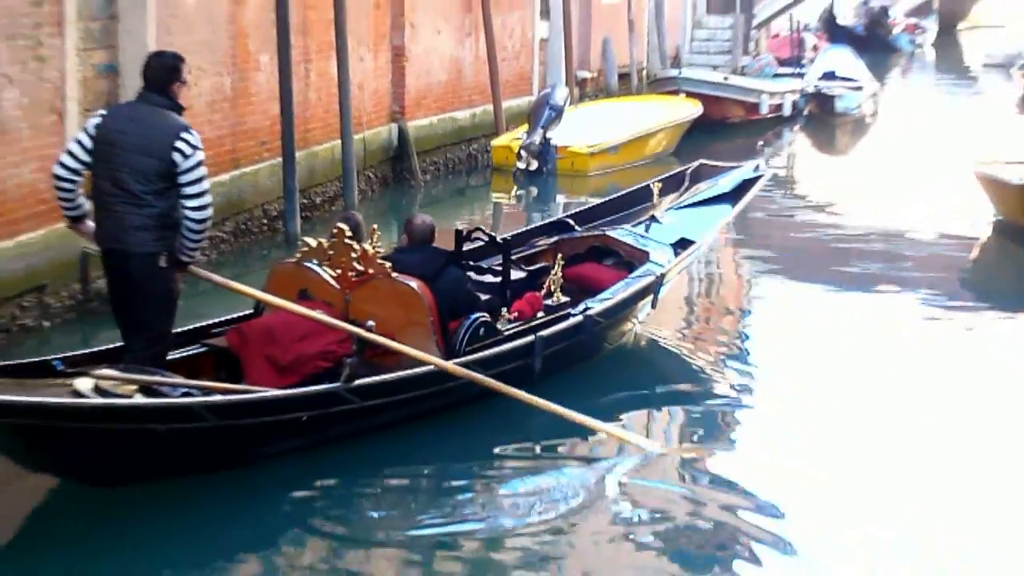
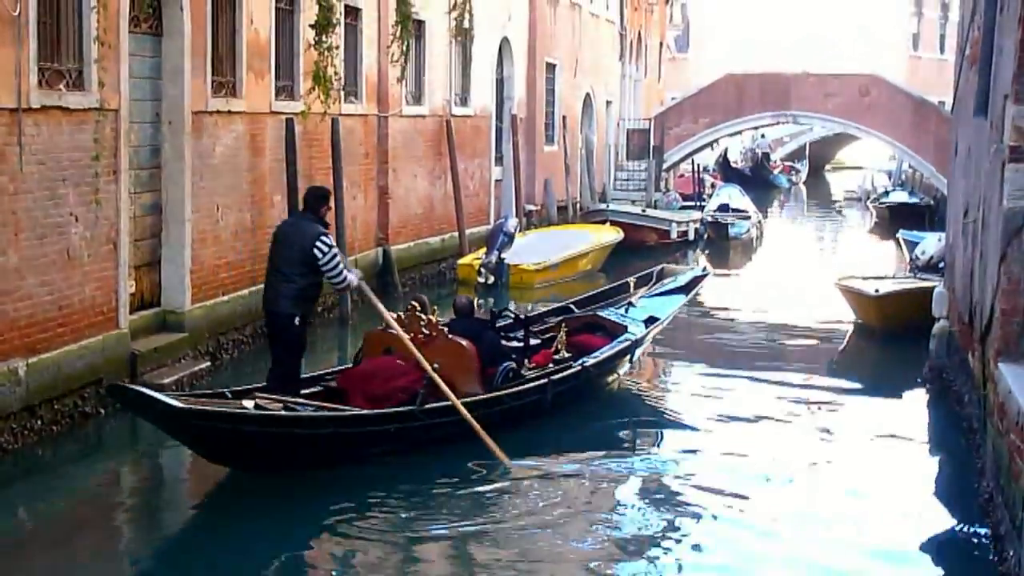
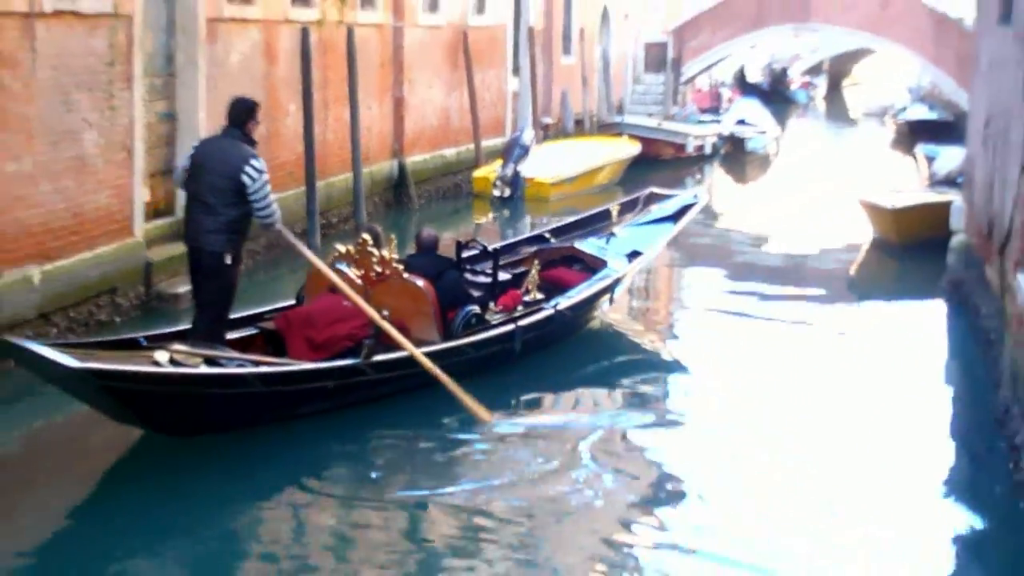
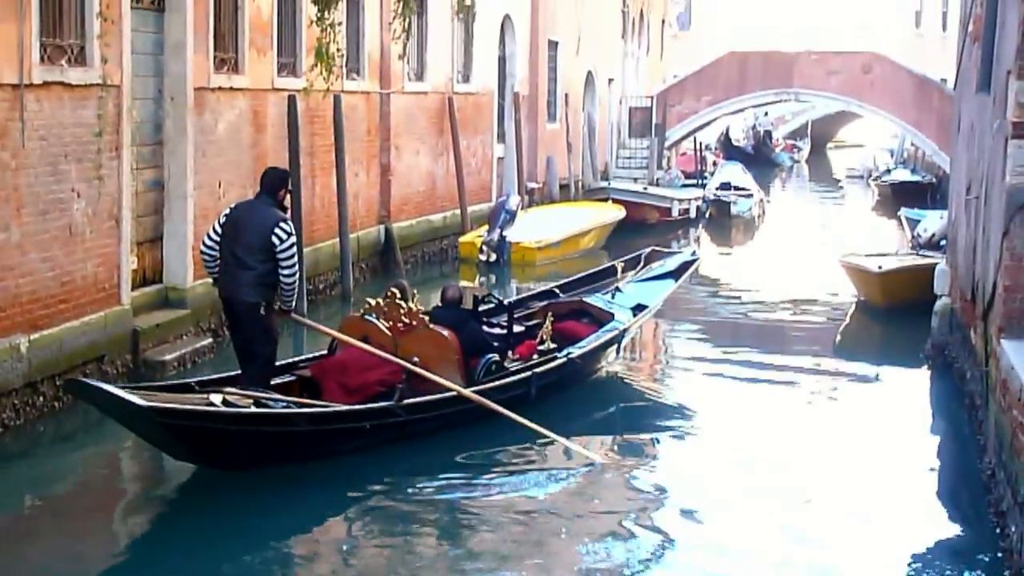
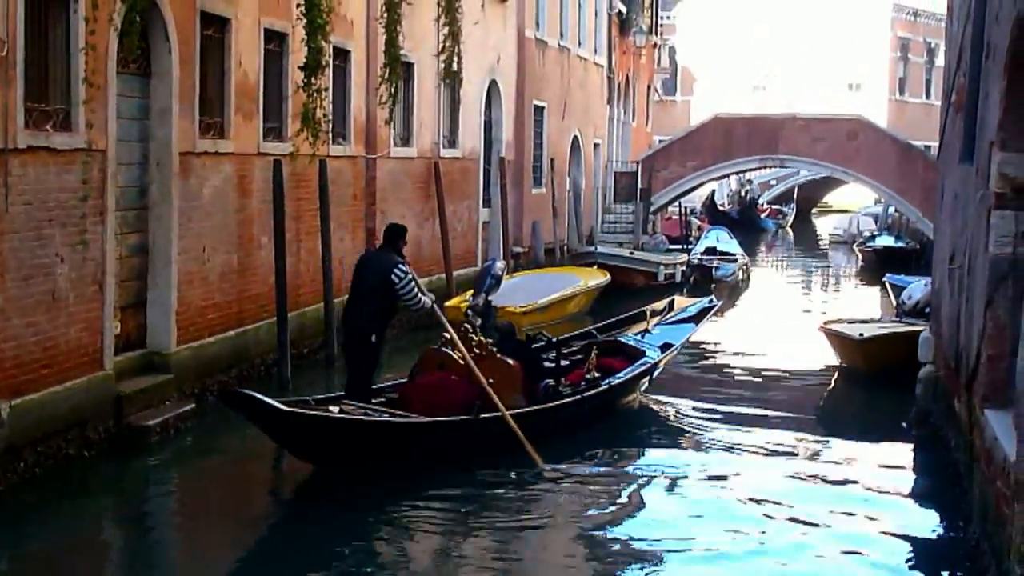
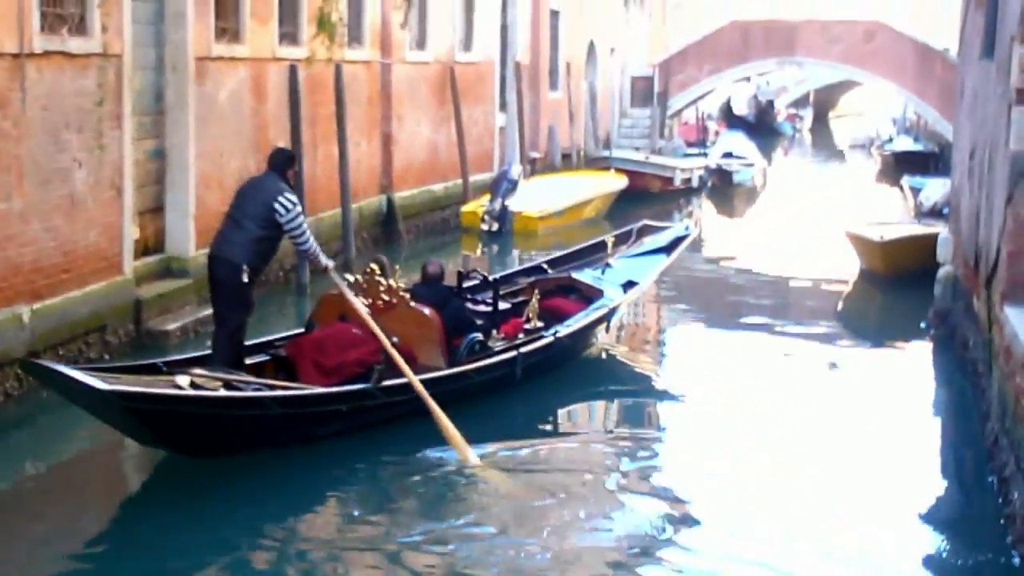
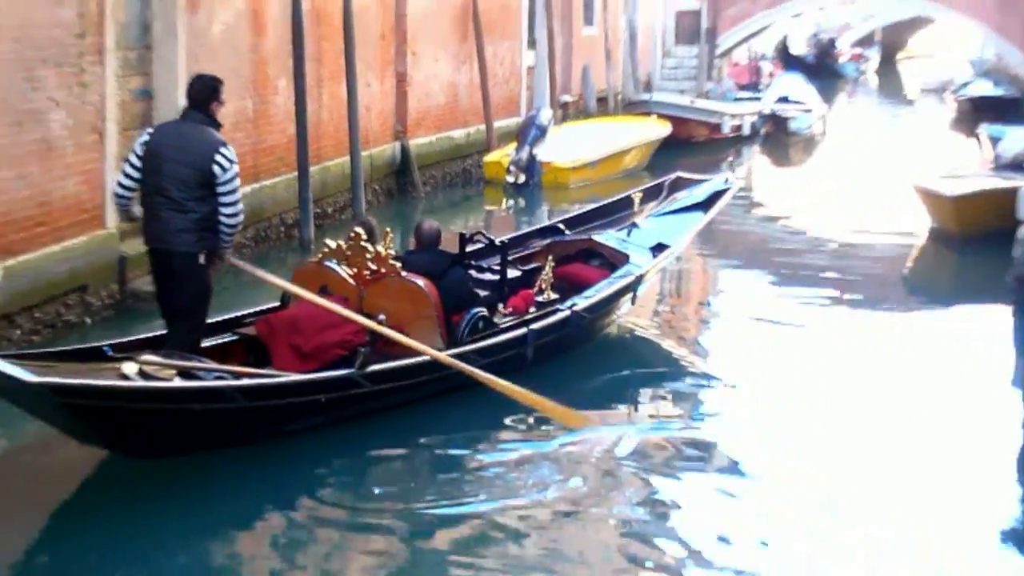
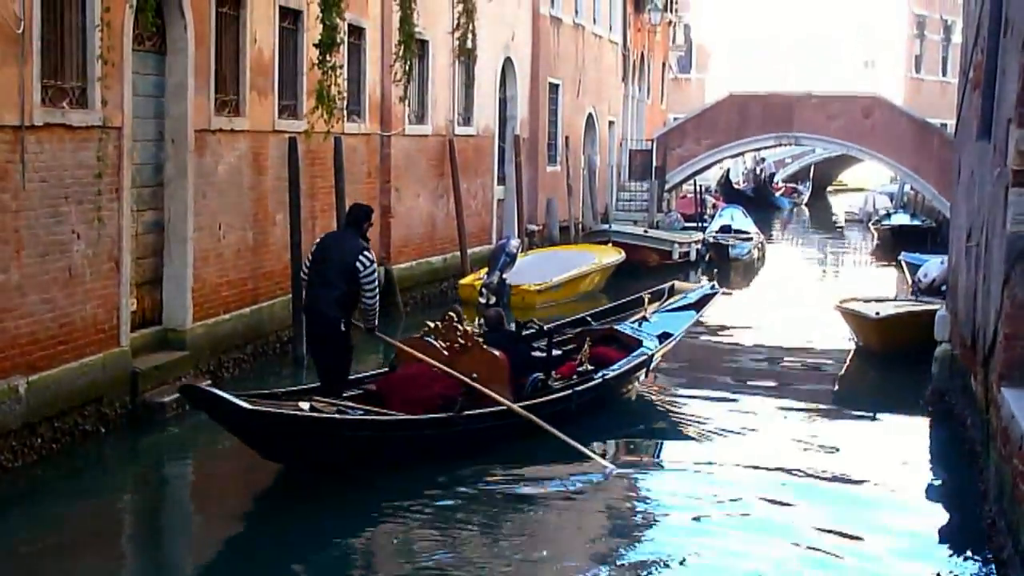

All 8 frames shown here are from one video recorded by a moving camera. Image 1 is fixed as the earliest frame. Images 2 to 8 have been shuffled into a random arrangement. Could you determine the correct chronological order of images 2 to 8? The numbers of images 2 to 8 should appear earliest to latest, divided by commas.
7, 3, 6, 4, 2, 8, 5
